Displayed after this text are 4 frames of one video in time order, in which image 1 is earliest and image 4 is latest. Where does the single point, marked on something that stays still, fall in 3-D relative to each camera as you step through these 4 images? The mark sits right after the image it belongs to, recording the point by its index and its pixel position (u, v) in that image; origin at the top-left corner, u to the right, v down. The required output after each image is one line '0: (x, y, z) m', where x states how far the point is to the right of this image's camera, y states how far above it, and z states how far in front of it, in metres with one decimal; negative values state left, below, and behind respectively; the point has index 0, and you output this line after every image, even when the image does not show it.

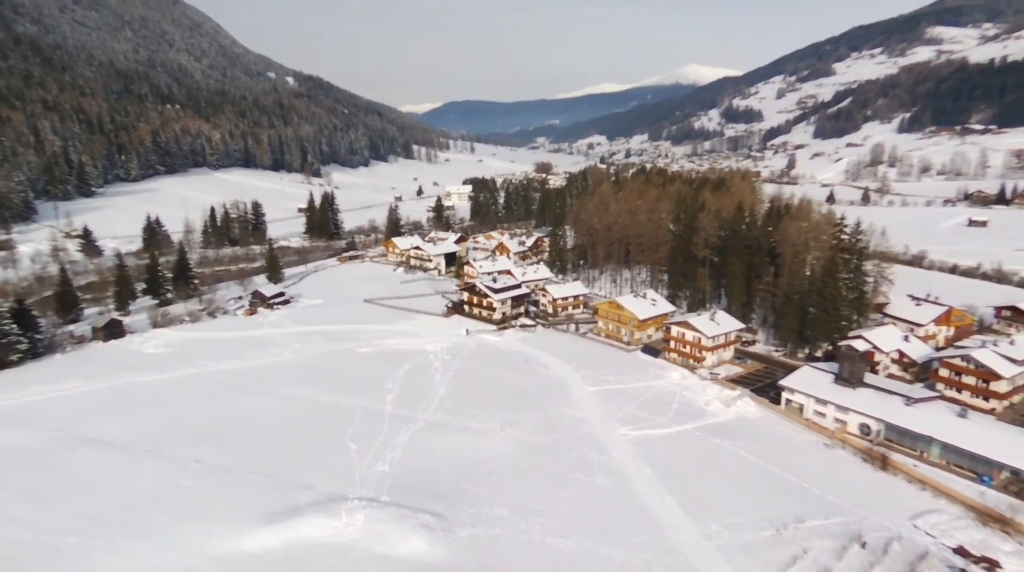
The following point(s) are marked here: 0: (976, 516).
0: (+9.1, -4.5, +12.3) m
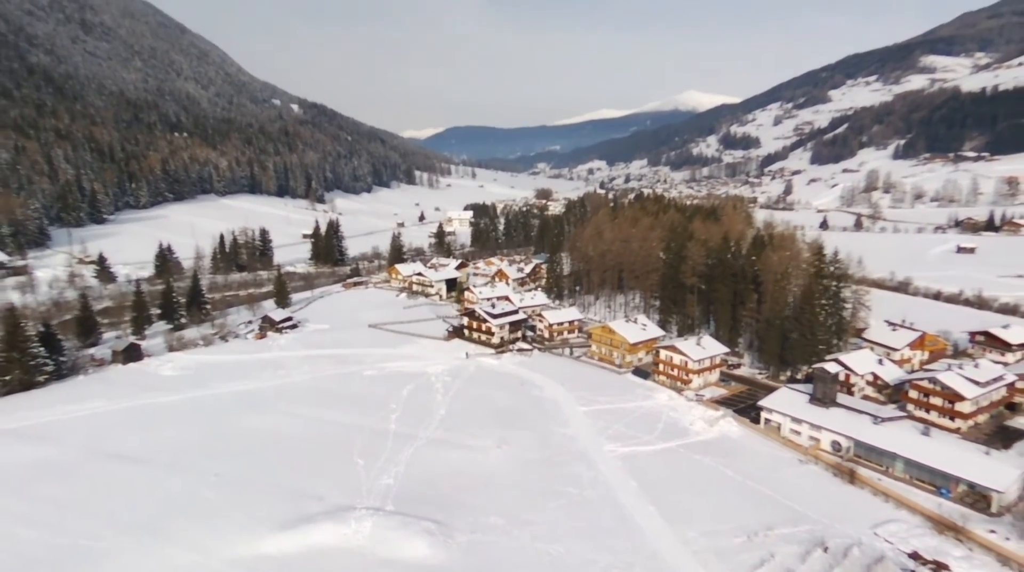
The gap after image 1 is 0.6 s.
0: (+8.9, -5.1, +13.5) m
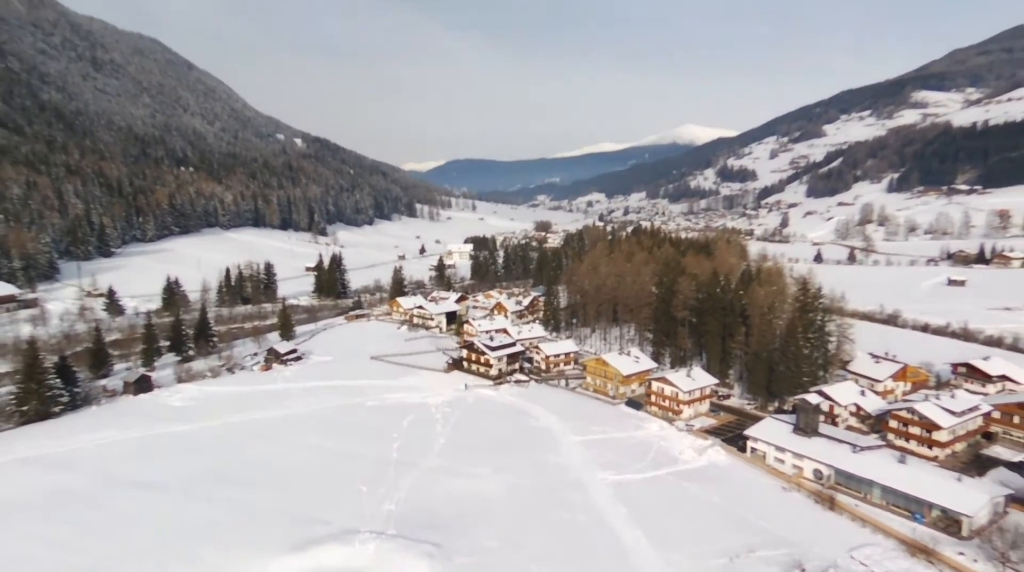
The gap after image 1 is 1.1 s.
0: (+8.8, -5.9, +14.2) m
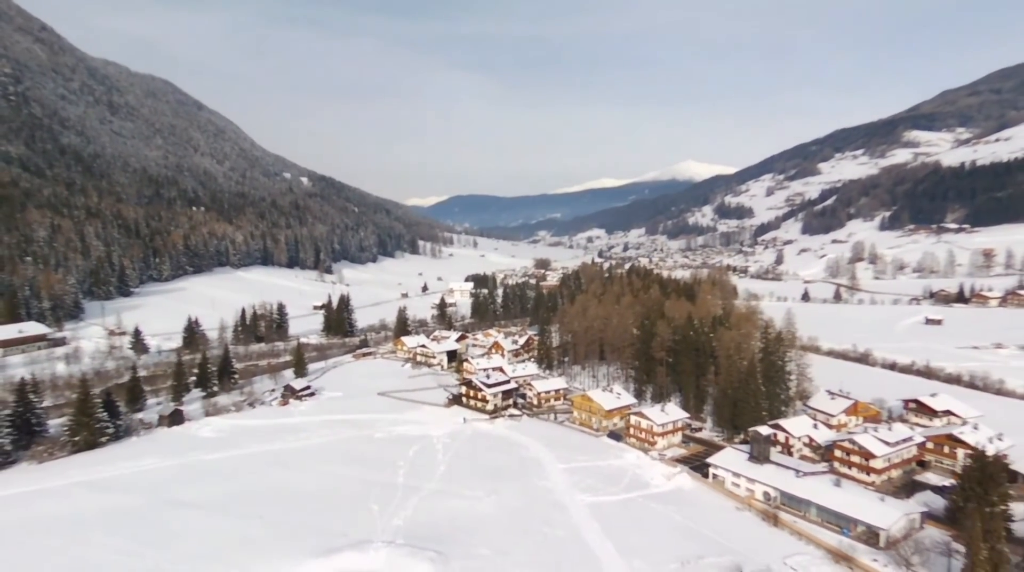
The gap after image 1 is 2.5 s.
0: (+8.5, -7.2, +16.9) m
